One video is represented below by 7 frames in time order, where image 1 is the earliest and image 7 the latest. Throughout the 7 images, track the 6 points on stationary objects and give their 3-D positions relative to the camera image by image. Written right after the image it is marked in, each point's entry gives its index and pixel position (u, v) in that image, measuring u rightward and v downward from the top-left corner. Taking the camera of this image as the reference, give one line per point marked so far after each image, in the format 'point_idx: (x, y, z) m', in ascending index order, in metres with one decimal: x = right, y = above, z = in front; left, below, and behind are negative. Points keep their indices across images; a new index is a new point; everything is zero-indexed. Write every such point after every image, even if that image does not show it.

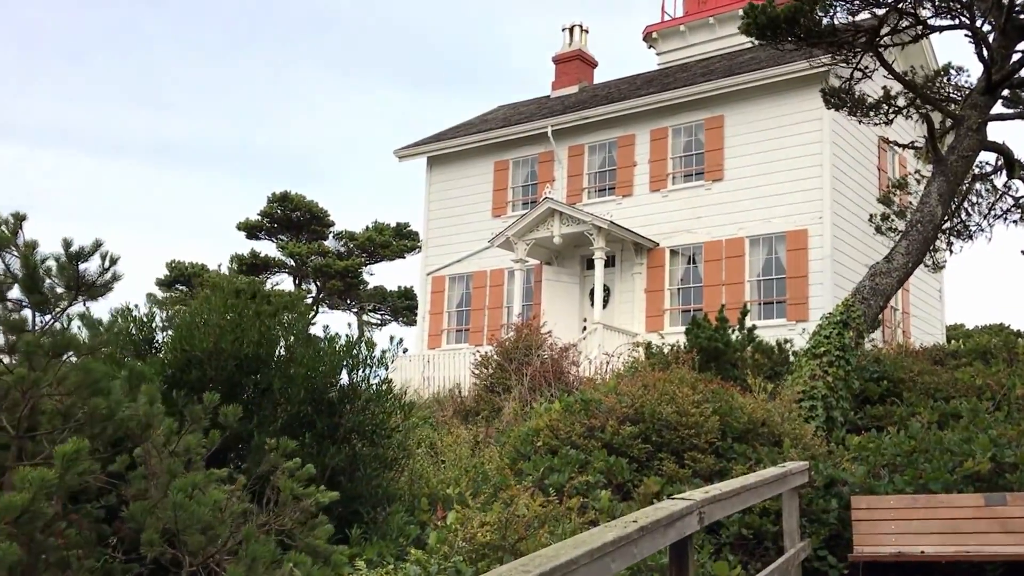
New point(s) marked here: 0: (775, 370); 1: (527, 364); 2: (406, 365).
0: (+3.3, -1.0, +11.9) m
1: (+0.2, -1.1, +14.3) m
2: (-1.9, -1.4, +17.3) m
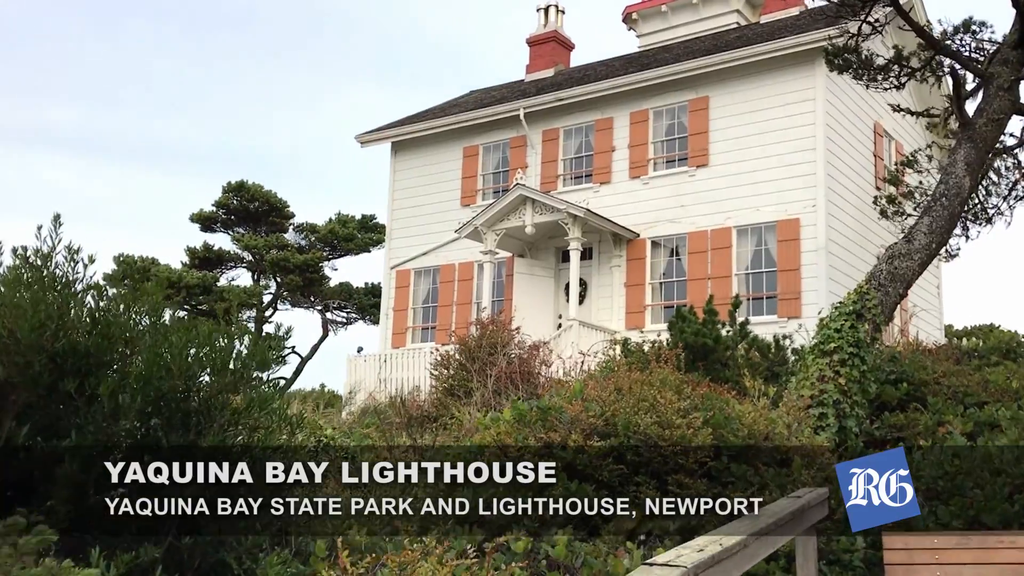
0: (+2.8, -0.9, +10.4) m
1: (-0.3, -1.0, +12.8) m
2: (-2.5, -1.3, +15.7) m
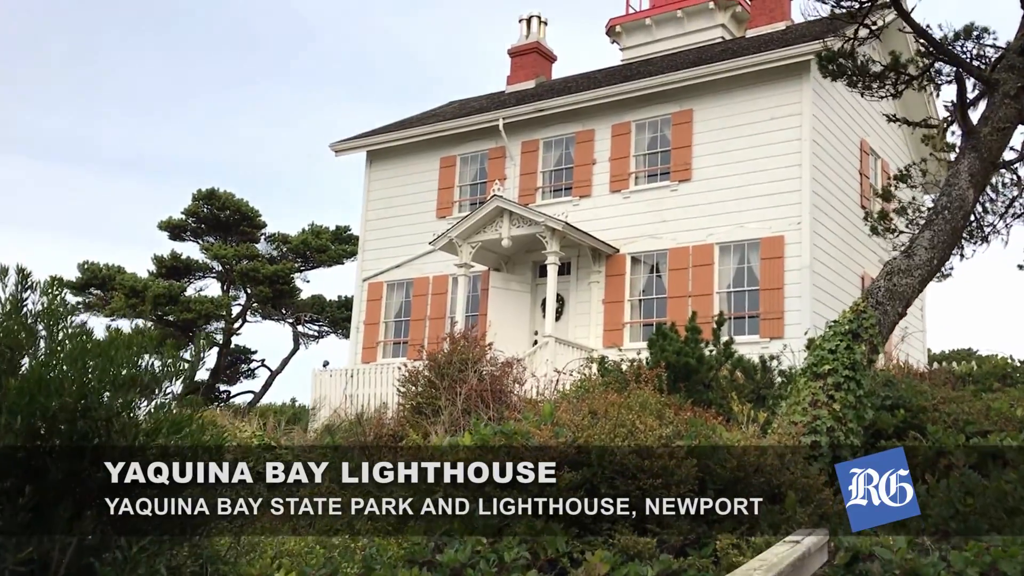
0: (+2.5, -1.1, +9.9) m
1: (-0.6, -1.2, +12.2) m
2: (-2.9, -1.5, +15.0) m
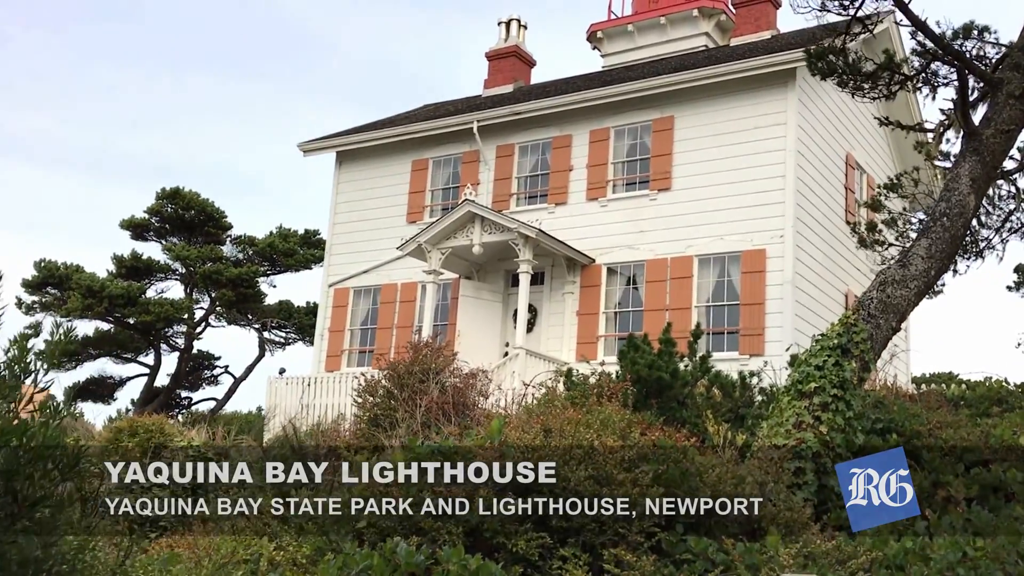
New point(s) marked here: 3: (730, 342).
0: (+2.2, -1.2, +9.2) m
1: (-1.1, -1.2, +11.5) m
2: (-3.4, -1.5, +14.2) m
3: (+3.5, -0.9, +15.4) m
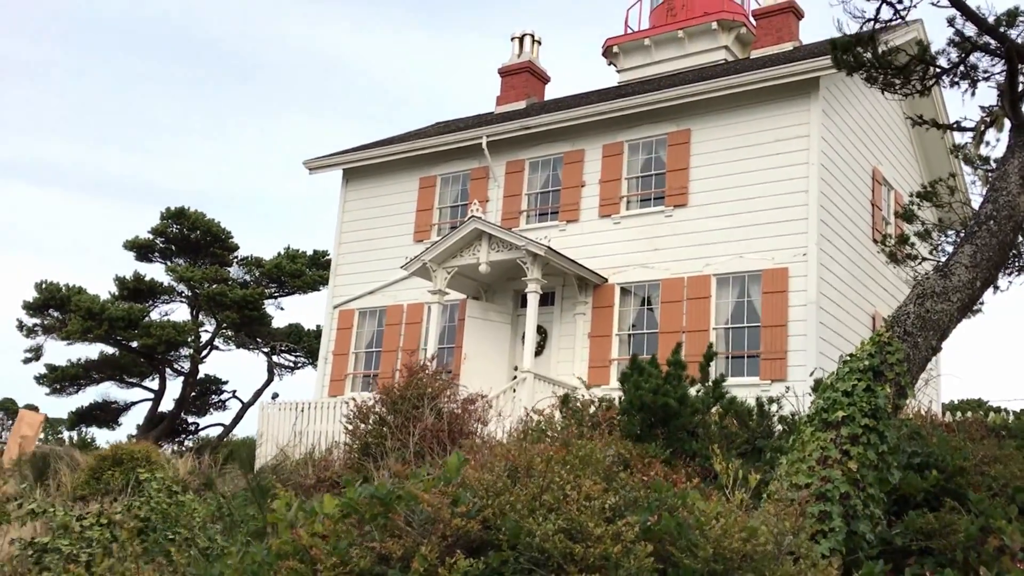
0: (+2.1, -1.4, +8.3) m
1: (-1.1, -1.5, +10.7) m
2: (-3.3, -1.8, +13.5) m
3: (+3.6, -1.2, +14.5) m
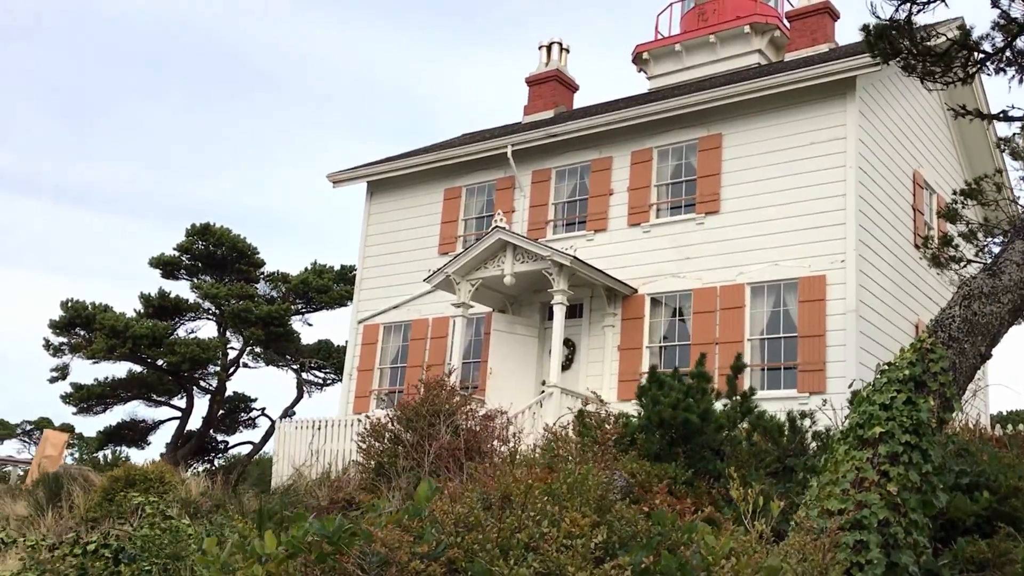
0: (+2.2, -1.4, +7.7) m
1: (-0.8, -1.6, +10.2) m
2: (-3.0, -2.0, +13.1) m
3: (+3.9, -1.3, +13.8) m
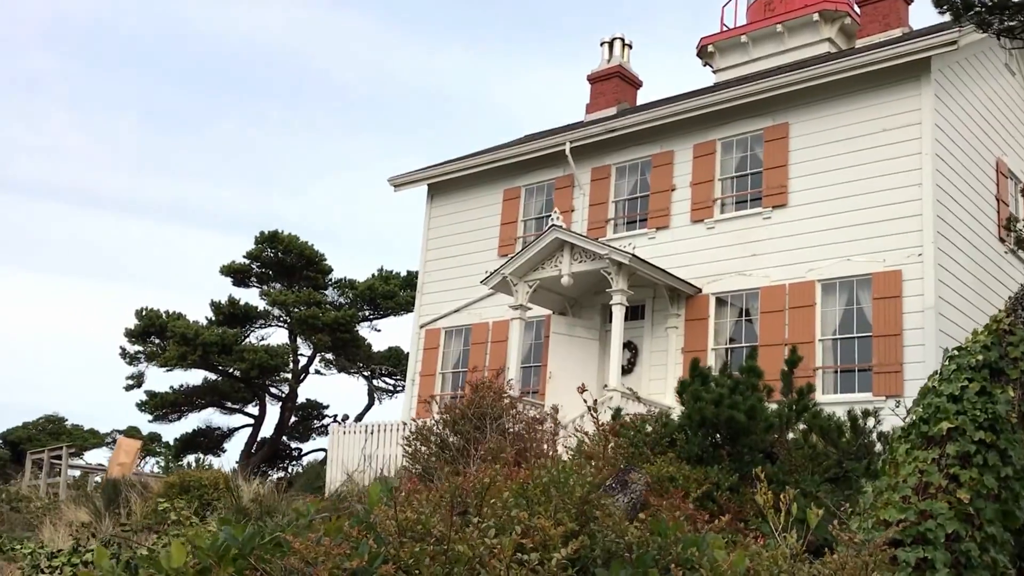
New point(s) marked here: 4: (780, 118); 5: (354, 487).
0: (+2.5, -1.3, +7.1) m
1: (-0.3, -1.6, +9.8) m
2: (-2.2, -2.0, +12.9) m
3: (+4.7, -1.2, +13.0) m
4: (+4.2, +2.6, +15.0) m
5: (-1.9, -2.3, +11.2) m
